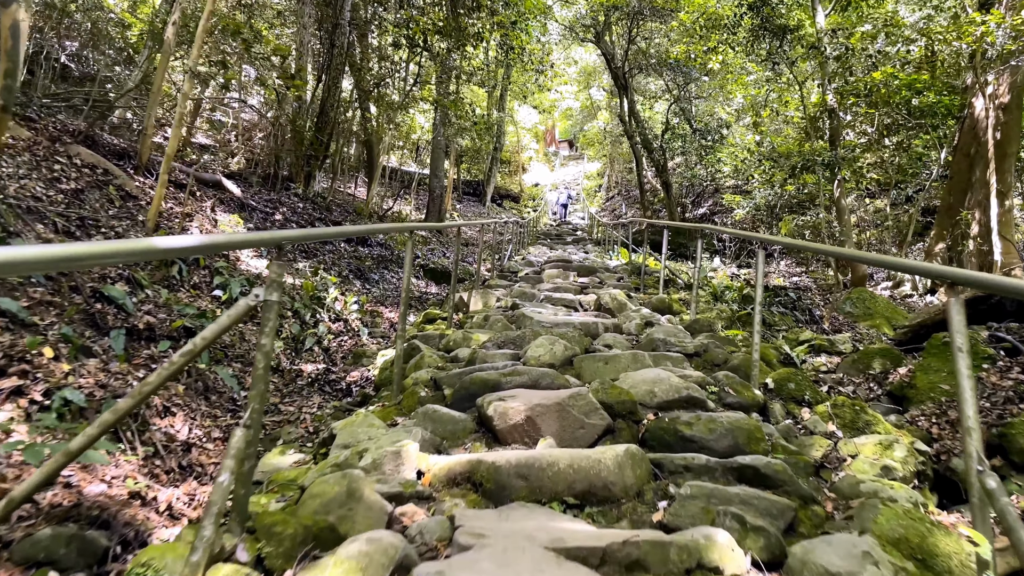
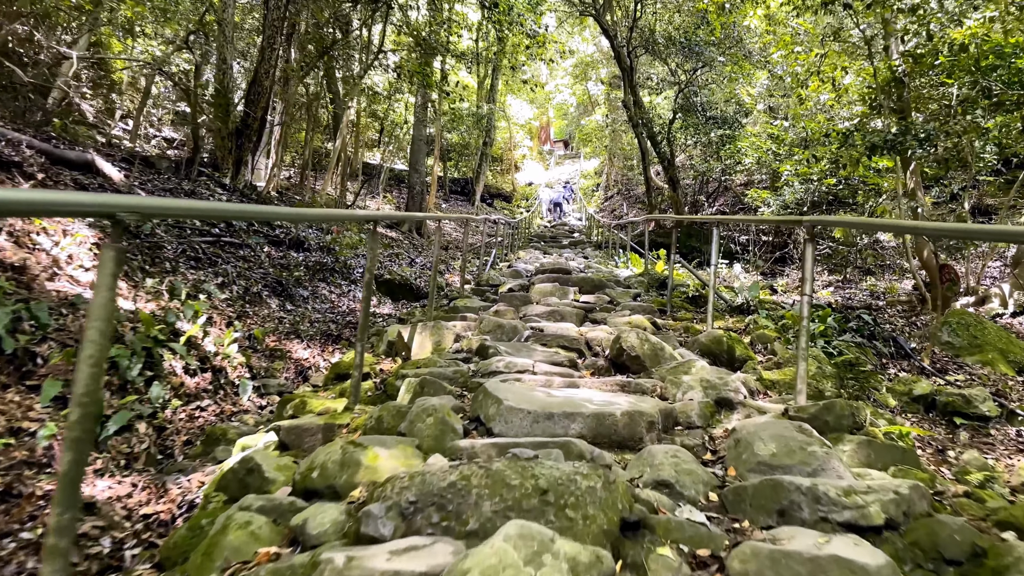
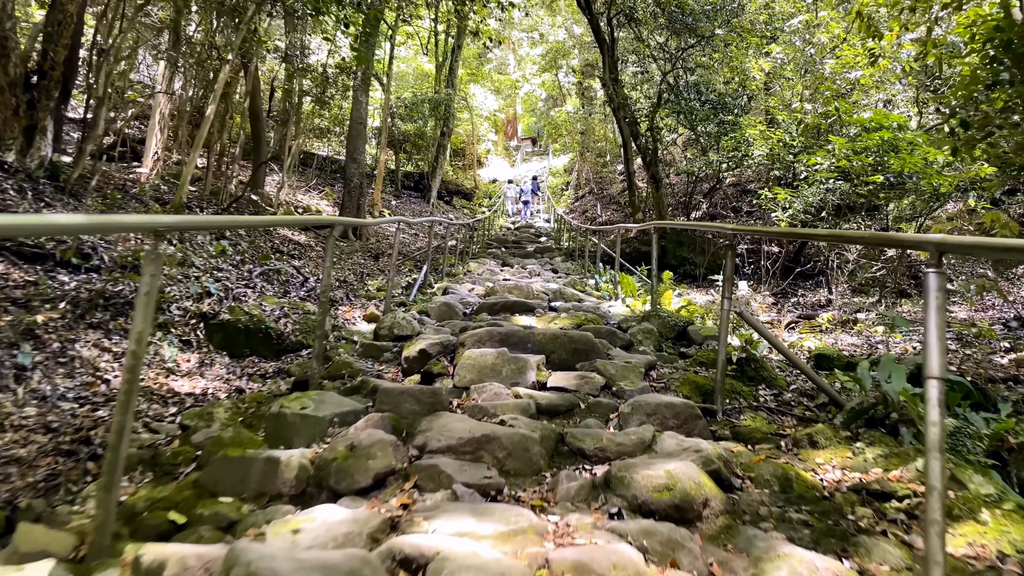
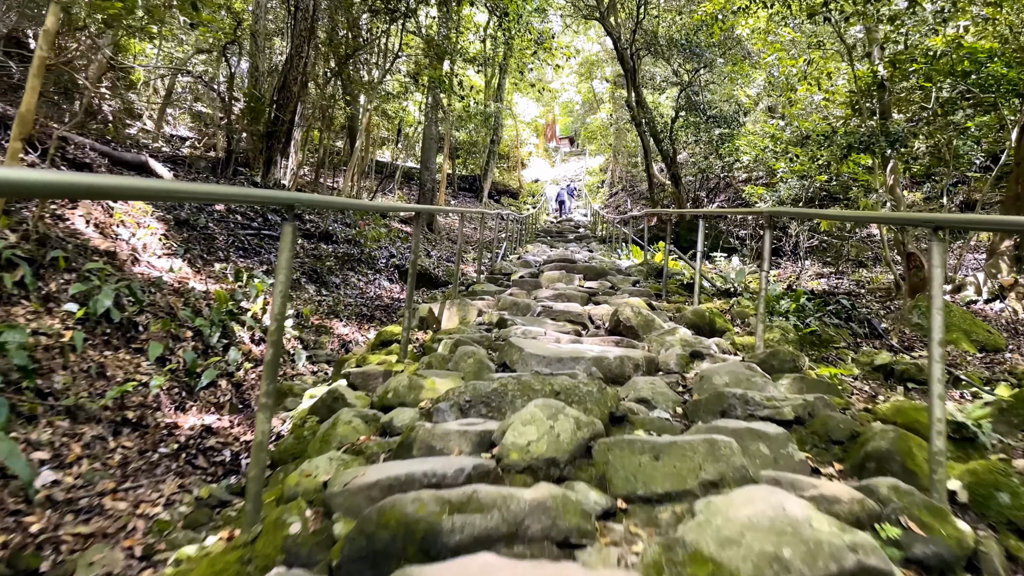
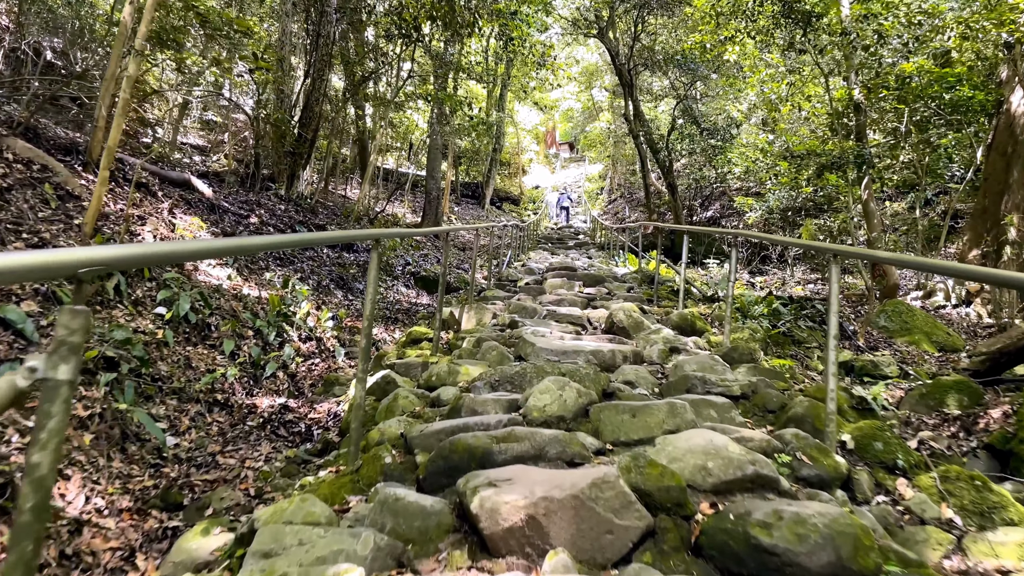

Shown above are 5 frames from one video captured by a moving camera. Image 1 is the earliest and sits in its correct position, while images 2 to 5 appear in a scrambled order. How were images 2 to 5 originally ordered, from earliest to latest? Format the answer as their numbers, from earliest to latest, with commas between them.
5, 4, 2, 3
